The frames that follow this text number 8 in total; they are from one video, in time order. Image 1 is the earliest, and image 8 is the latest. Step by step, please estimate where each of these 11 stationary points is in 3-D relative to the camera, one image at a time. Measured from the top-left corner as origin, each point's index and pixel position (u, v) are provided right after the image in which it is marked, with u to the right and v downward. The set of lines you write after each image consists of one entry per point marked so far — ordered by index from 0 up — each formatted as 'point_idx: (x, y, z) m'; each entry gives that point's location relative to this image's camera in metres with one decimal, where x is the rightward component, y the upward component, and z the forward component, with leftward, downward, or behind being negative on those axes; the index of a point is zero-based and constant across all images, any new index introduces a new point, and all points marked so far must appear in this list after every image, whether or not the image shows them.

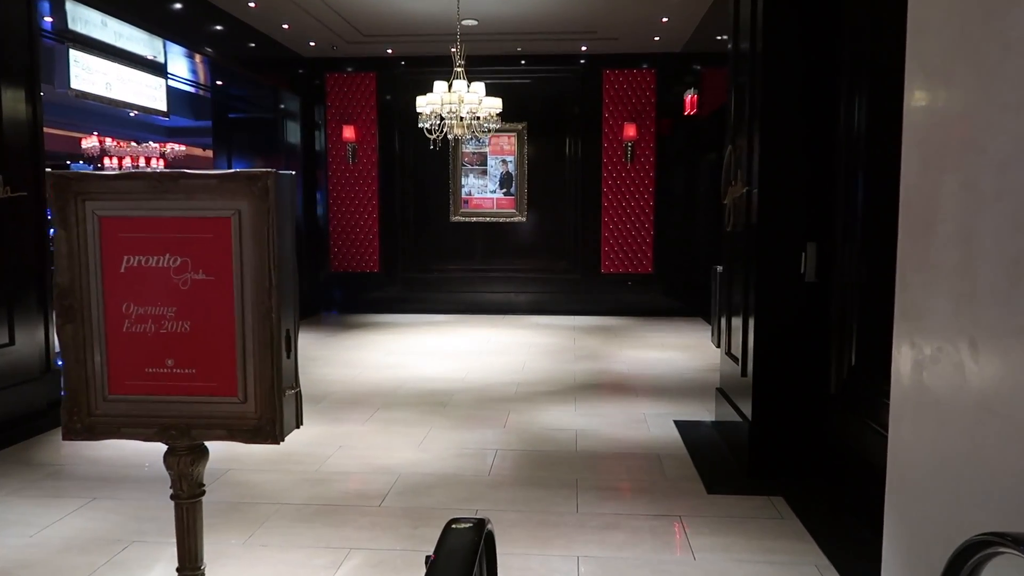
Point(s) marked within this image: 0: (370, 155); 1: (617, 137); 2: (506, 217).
0: (-1.0, +0.9, +8.9) m
1: (+0.7, +1.0, +8.7) m
2: (0.0, +0.5, +9.0) m
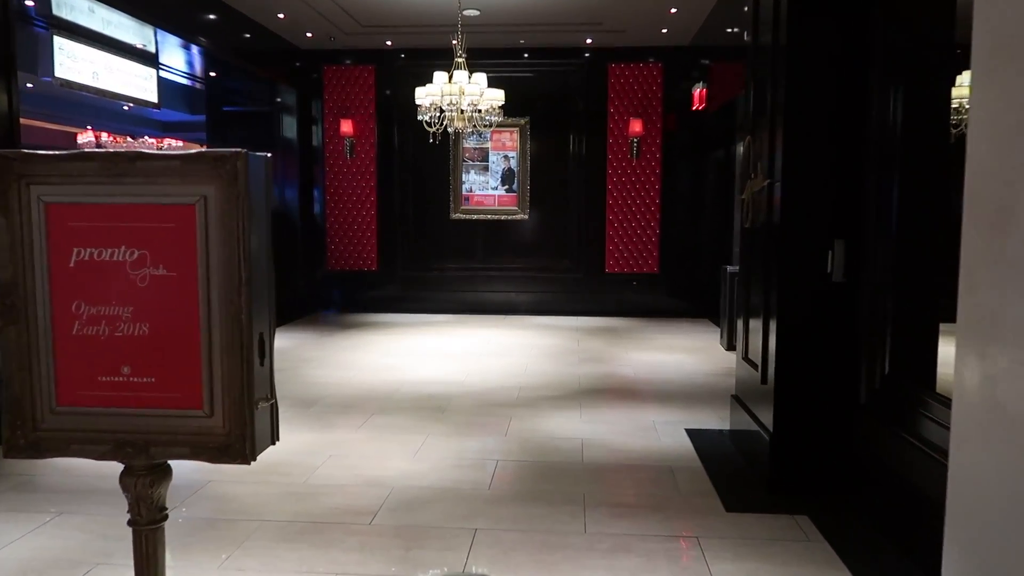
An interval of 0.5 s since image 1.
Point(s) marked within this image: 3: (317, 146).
0: (-0.9, +0.9, +8.7) m
1: (+0.7, +1.0, +8.5) m
2: (0.0, +0.5, +8.8) m
3: (-1.3, +0.9, +8.7) m
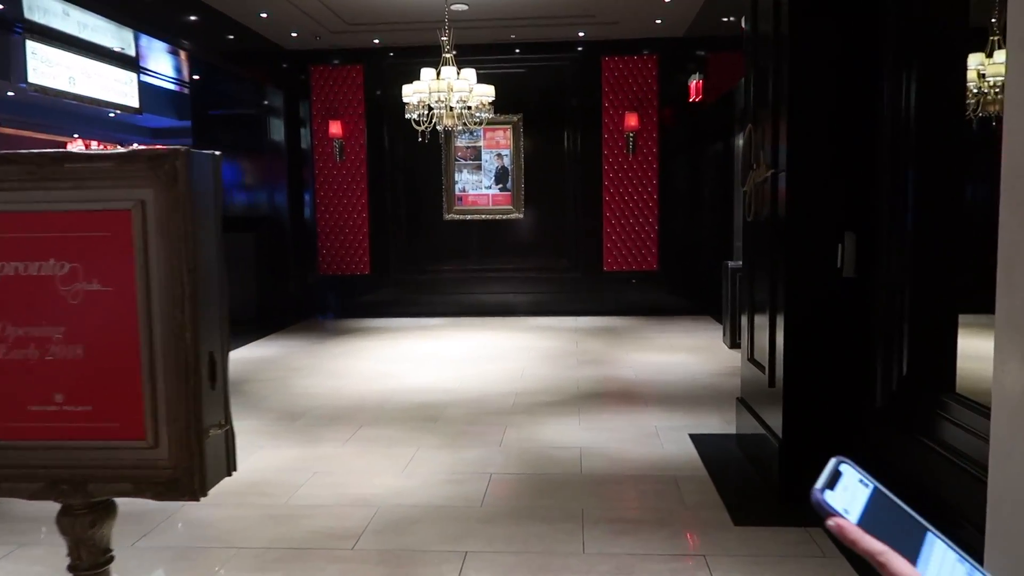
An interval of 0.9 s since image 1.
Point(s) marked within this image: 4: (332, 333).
0: (-1.0, +0.9, +8.5) m
1: (+0.7, +1.0, +8.3) m
2: (-0.1, +0.5, +8.6) m
3: (-1.3, +0.9, +8.5) m
4: (-1.0, -0.3, +7.6) m
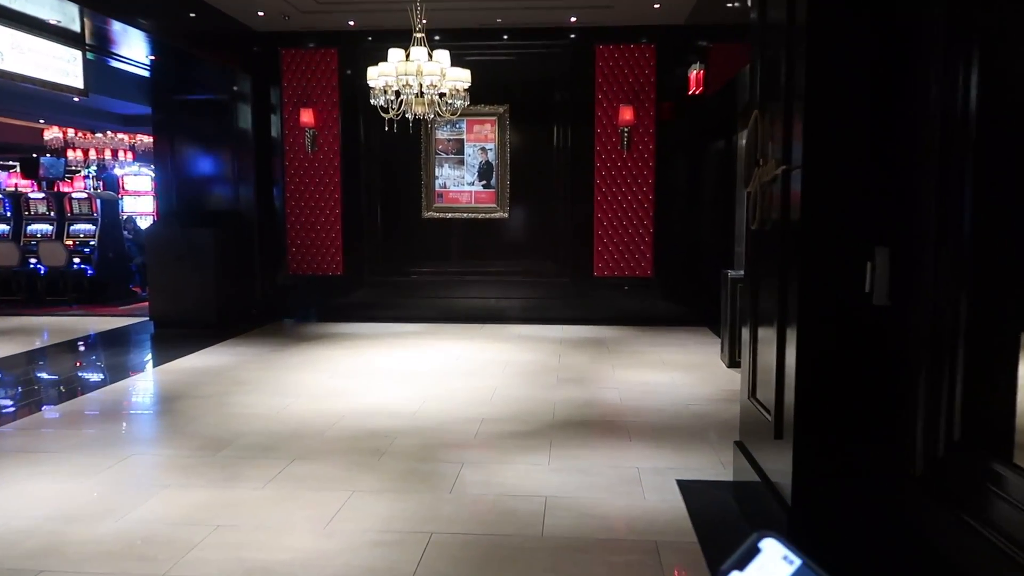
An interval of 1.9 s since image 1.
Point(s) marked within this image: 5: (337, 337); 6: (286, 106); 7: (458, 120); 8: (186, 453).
0: (-1.1, +0.9, +7.9) m
1: (+0.6, +1.0, +7.7) m
2: (-0.2, +0.5, +8.0) m
3: (-1.4, +0.9, +7.9) m
4: (-1.1, -0.3, +7.0) m
5: (-0.9, -0.3, +7.1) m
6: (-1.3, +1.1, +7.9) m
7: (-0.3, +1.0, +7.9) m
8: (-0.9, -0.4, +3.6) m
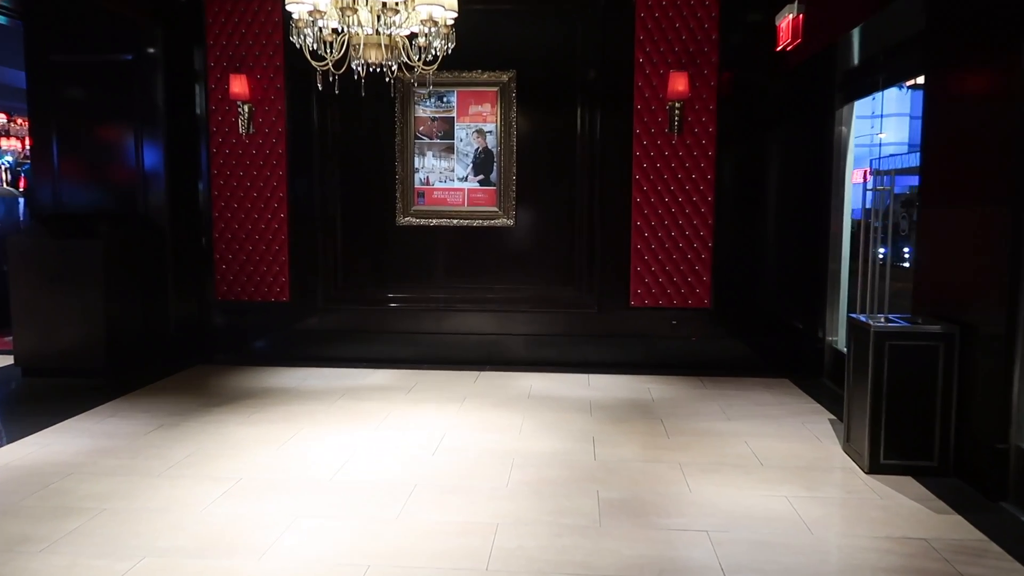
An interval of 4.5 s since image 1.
0: (-1.0, +0.7, +5.8) m
1: (+0.6, +0.8, +5.6) m
2: (-0.1, +0.3, +5.9) m
3: (-1.4, +0.8, +5.9) m
4: (-1.1, -0.4, +4.9) m
5: (-0.9, -0.4, +5.0) m
6: (-1.3, +0.9, +5.9) m
7: (-0.3, +0.9, +5.8) m
8: (-0.9, -0.6, +1.6) m
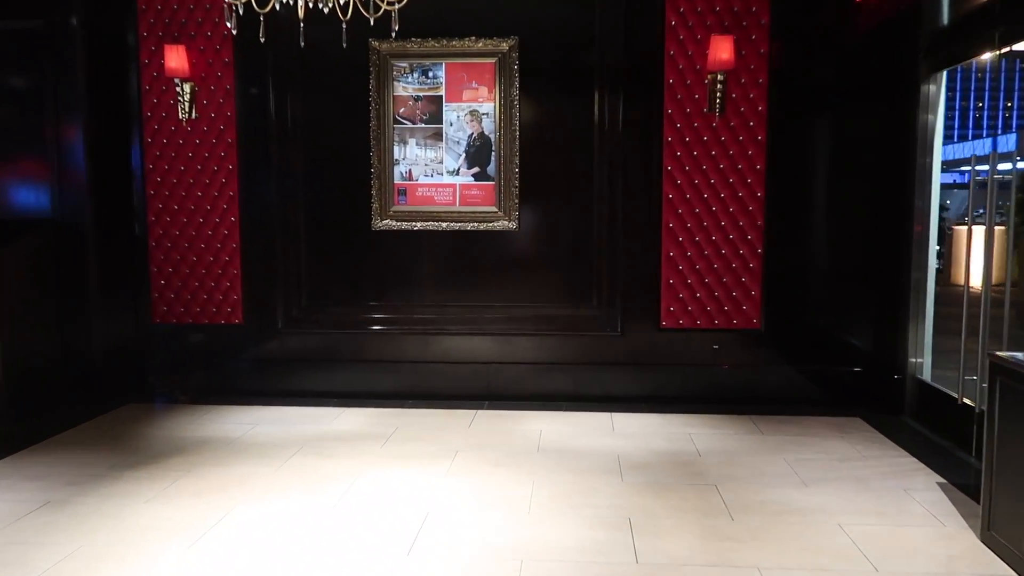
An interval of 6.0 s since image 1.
0: (-1.0, +0.7, +4.7) m
1: (+0.6, +0.8, +4.6) m
2: (-0.1, +0.2, +4.8) m
3: (-1.4, +0.7, +4.8) m
4: (-1.1, -0.5, +3.8) m
5: (-0.9, -0.5, +3.9) m
6: (-1.3, +0.9, +4.8) m
7: (-0.3, +0.8, +4.7) m
8: (-0.8, -0.7, +0.5) m
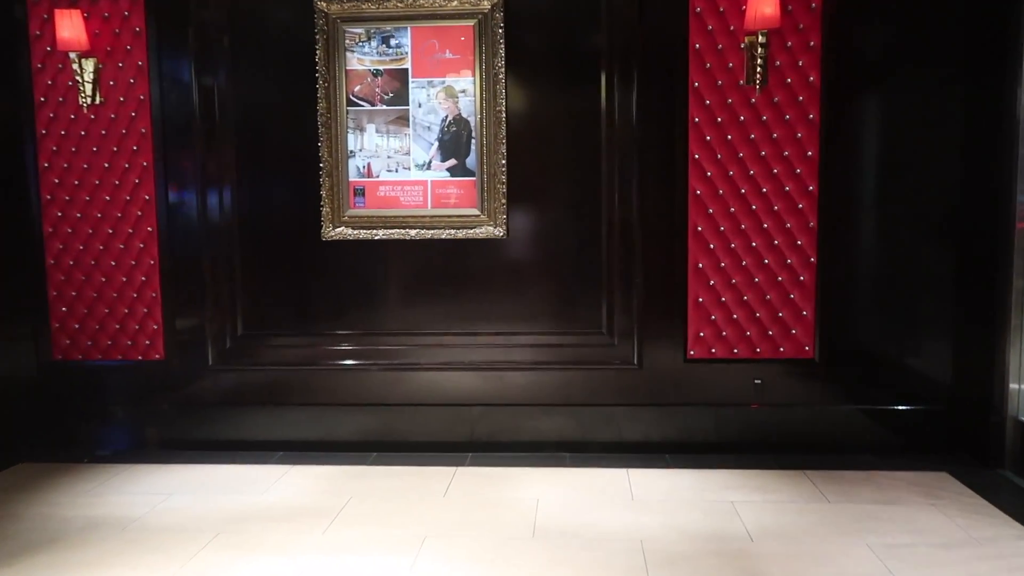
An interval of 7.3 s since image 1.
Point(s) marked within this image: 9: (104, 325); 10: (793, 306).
0: (-1.1, +0.6, +3.8) m
1: (+0.6, +0.7, +3.6) m
2: (-0.2, +0.2, +3.9) m
3: (-1.4, +0.6, +3.8) m
4: (-1.1, -0.5, +2.9) m
5: (-0.9, -0.5, +3.0) m
6: (-1.3, +0.8, +3.8) m
7: (-0.3, +0.7, +3.8) m
8: (-0.9, -0.7, -0.5) m
9: (-1.2, -0.1, +3.9) m
10: (+0.8, 0.0, +3.7) m
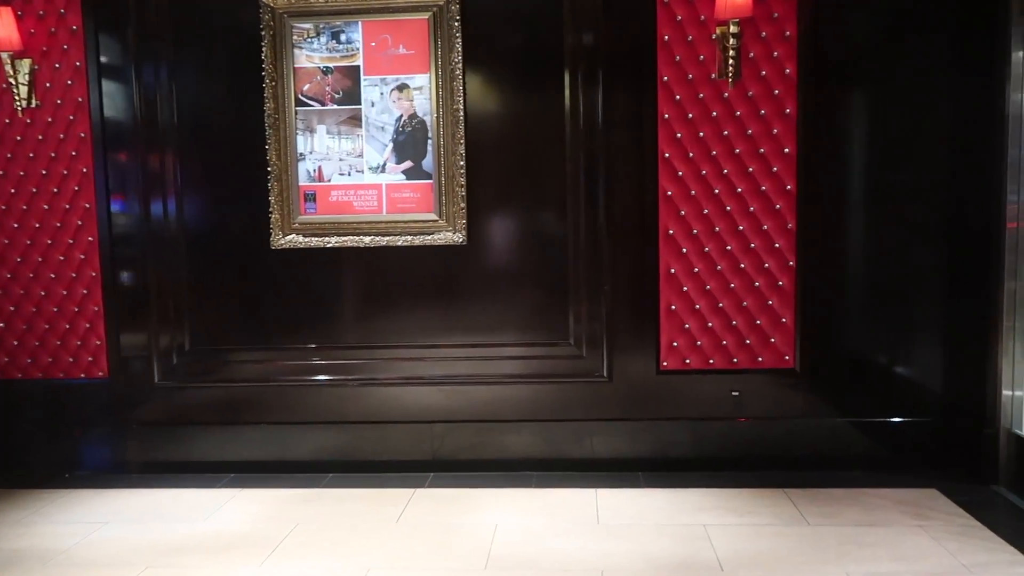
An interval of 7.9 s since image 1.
0: (-1.2, +0.5, +3.6) m
1: (+0.5, +0.7, +3.4) m
2: (-0.3, +0.2, +3.7) m
3: (-1.5, +0.6, +3.6) m
4: (-1.2, -0.6, +2.7) m
5: (-1.0, -0.6, +2.7) m
6: (-1.5, +0.7, +3.6) m
7: (-0.4, +0.7, +3.6) m
8: (-1.0, -0.7, -0.7) m
9: (-1.3, -0.1, +3.7) m
10: (+0.7, -0.1, +3.5) m
